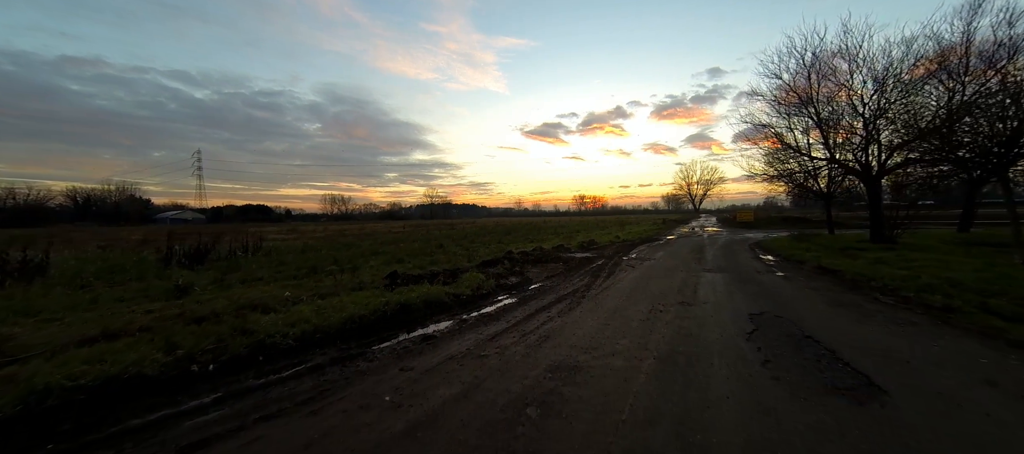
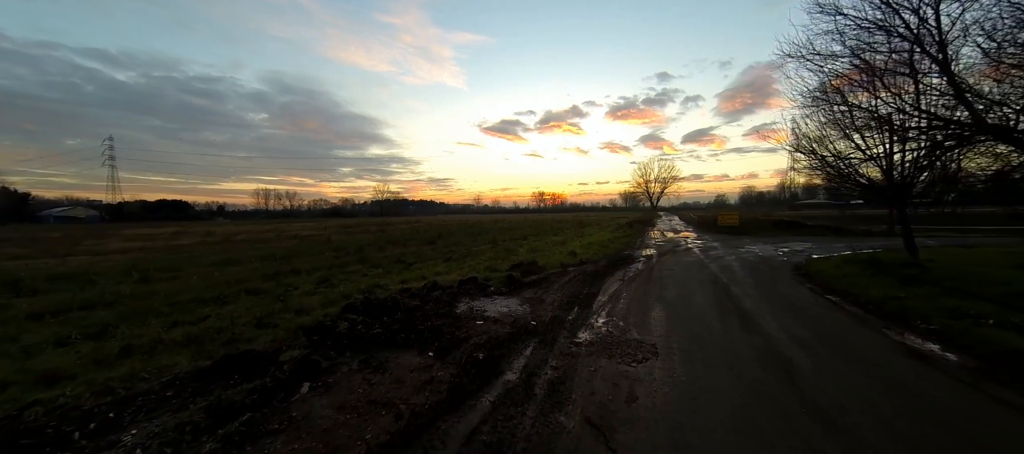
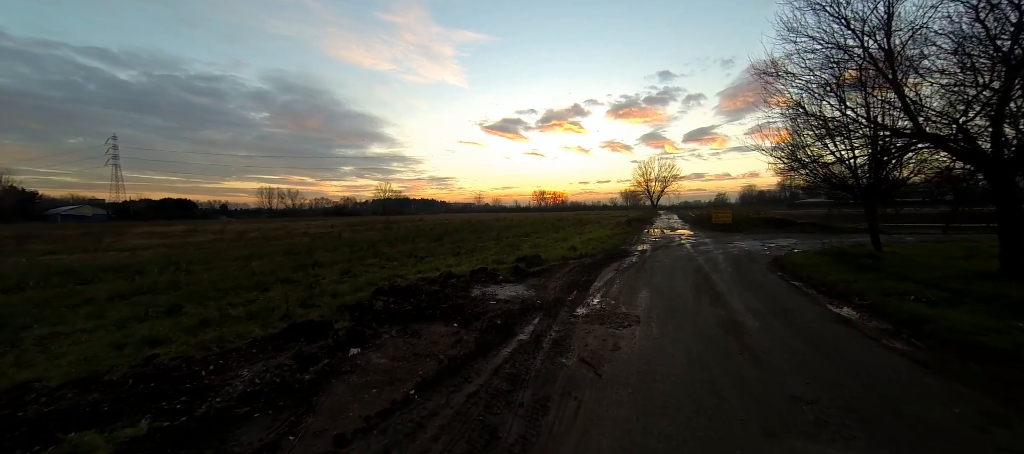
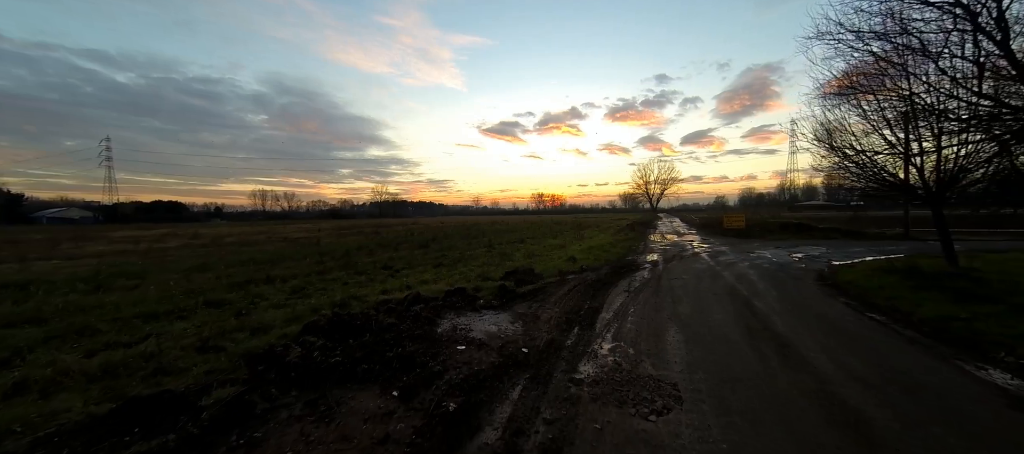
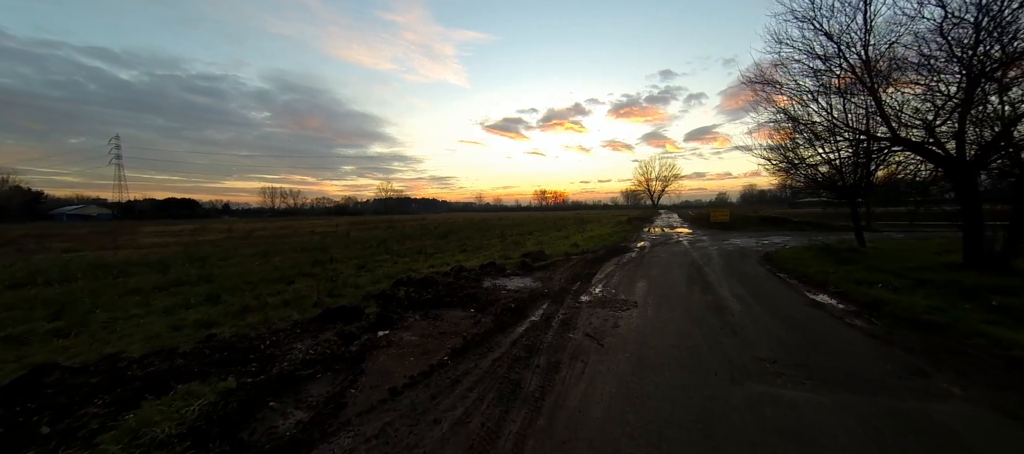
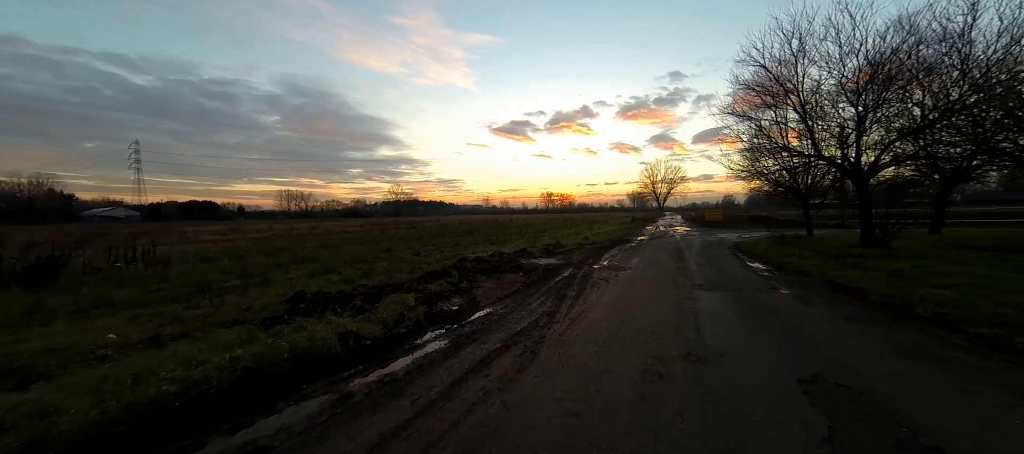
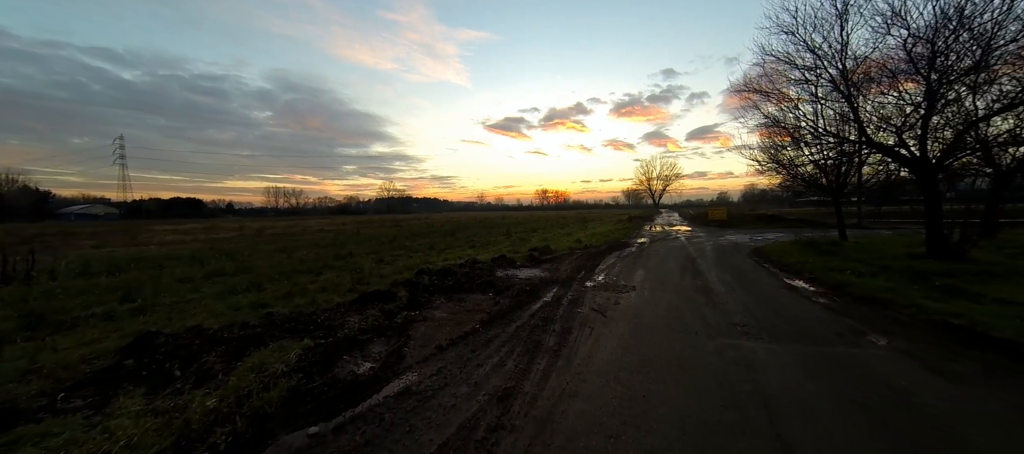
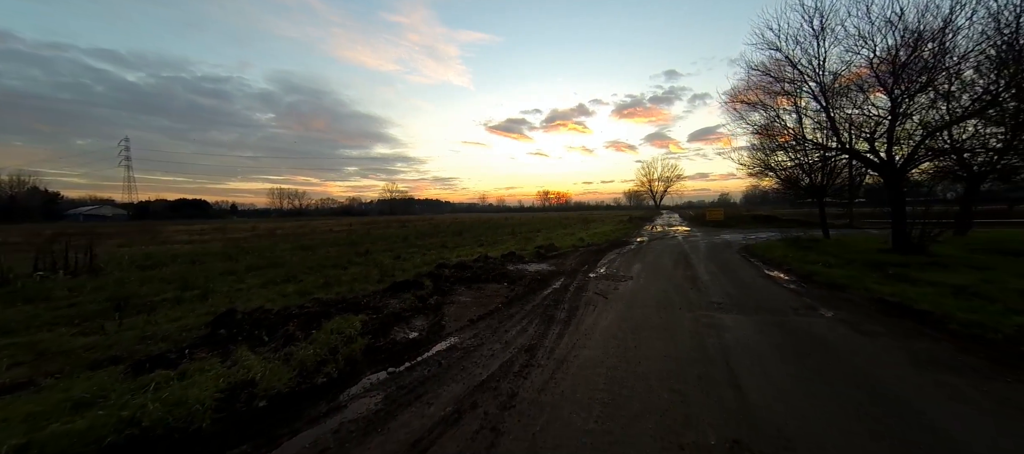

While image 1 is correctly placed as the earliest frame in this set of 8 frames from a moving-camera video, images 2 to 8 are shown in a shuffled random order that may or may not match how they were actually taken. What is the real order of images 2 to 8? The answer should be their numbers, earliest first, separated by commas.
6, 8, 7, 5, 3, 2, 4
